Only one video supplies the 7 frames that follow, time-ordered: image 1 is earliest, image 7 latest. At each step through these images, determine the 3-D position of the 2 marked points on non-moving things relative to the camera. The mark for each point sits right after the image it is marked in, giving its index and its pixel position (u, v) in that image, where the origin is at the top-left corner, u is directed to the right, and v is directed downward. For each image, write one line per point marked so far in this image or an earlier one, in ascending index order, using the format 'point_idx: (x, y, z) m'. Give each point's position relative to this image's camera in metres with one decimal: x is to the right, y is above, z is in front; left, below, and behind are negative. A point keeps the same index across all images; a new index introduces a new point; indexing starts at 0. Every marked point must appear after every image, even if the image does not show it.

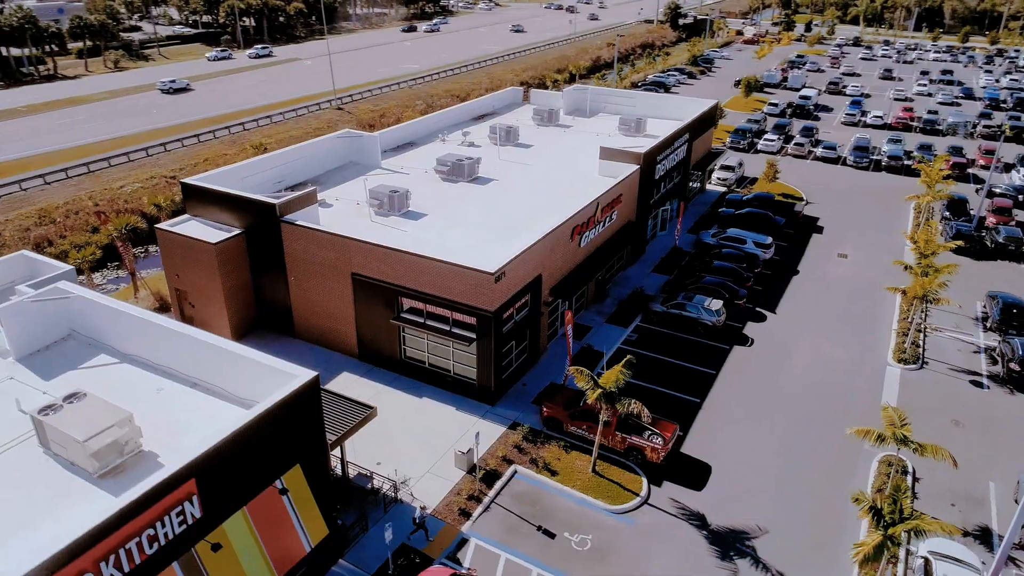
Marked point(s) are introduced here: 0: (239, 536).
0: (-6.0, -5.7, +16.2) m
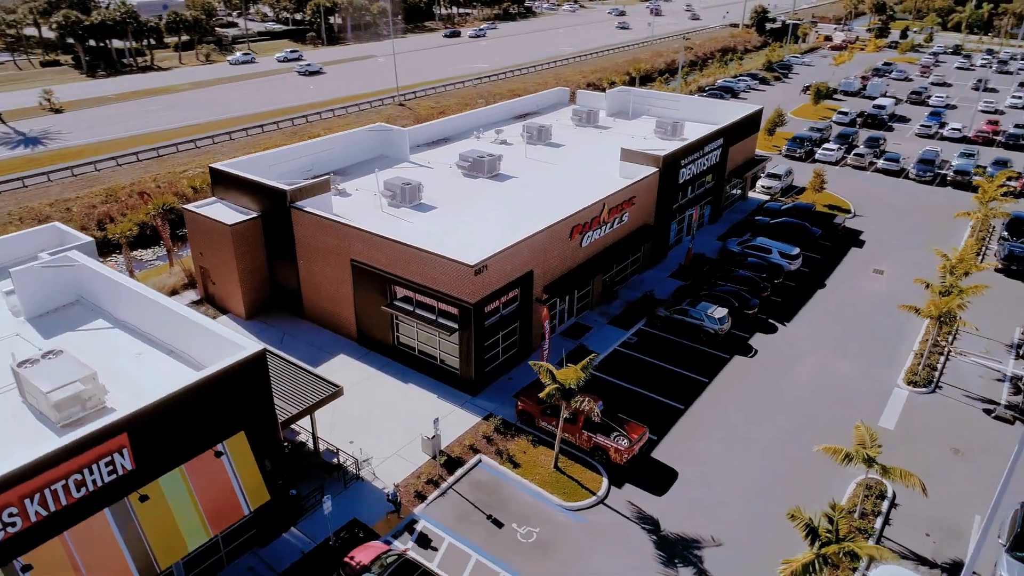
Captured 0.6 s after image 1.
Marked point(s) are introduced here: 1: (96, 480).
0: (-8.0, -5.0, +17.4) m
1: (-8.9, -4.2, +15.6) m
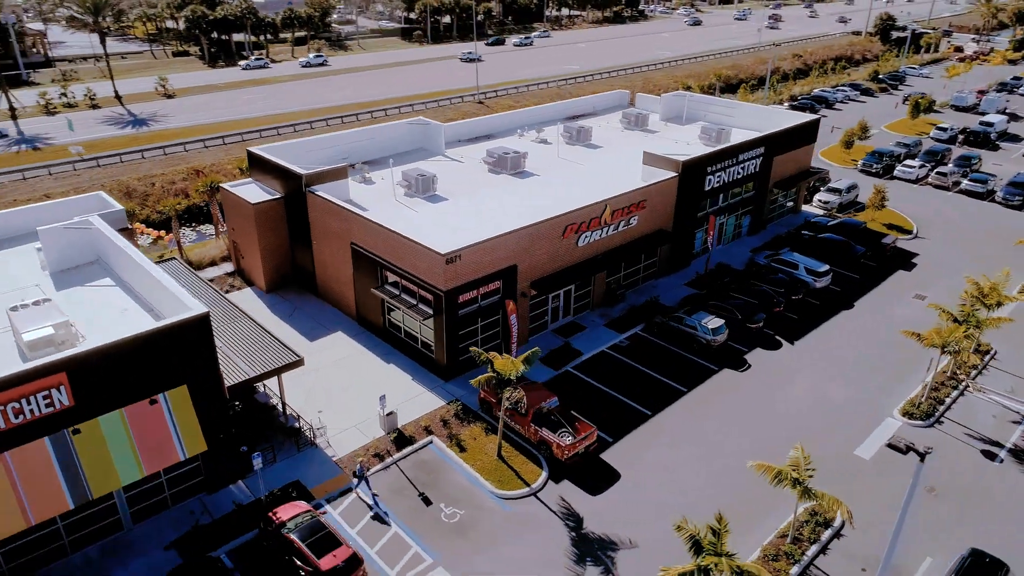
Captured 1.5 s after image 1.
0: (-10.8, -4.0, +19.5) m
1: (-11.9, -3.0, +17.8) m
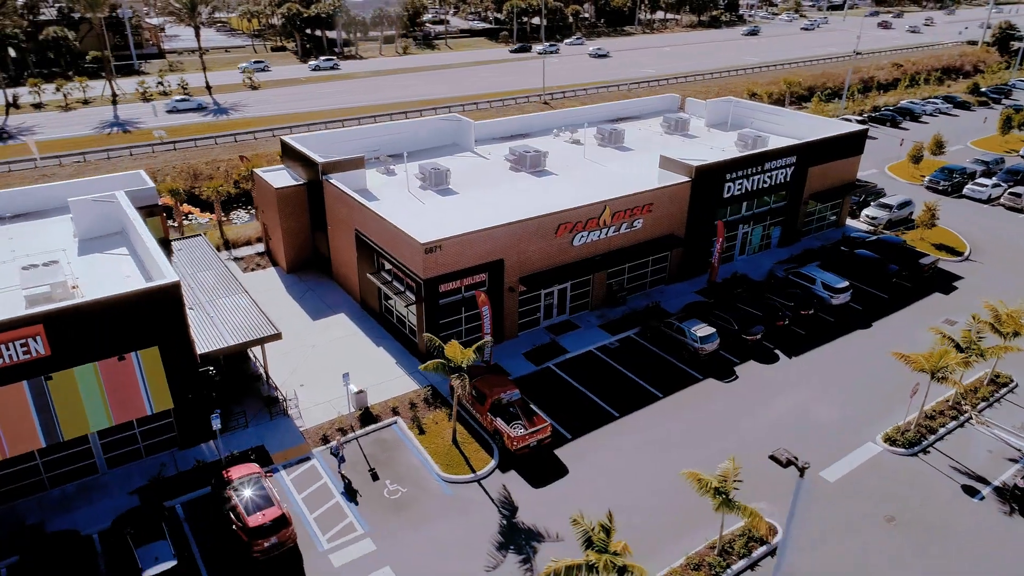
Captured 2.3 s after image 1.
0: (-12.9, -2.9, +21.7) m
1: (-14.1, -1.9, +20.2) m
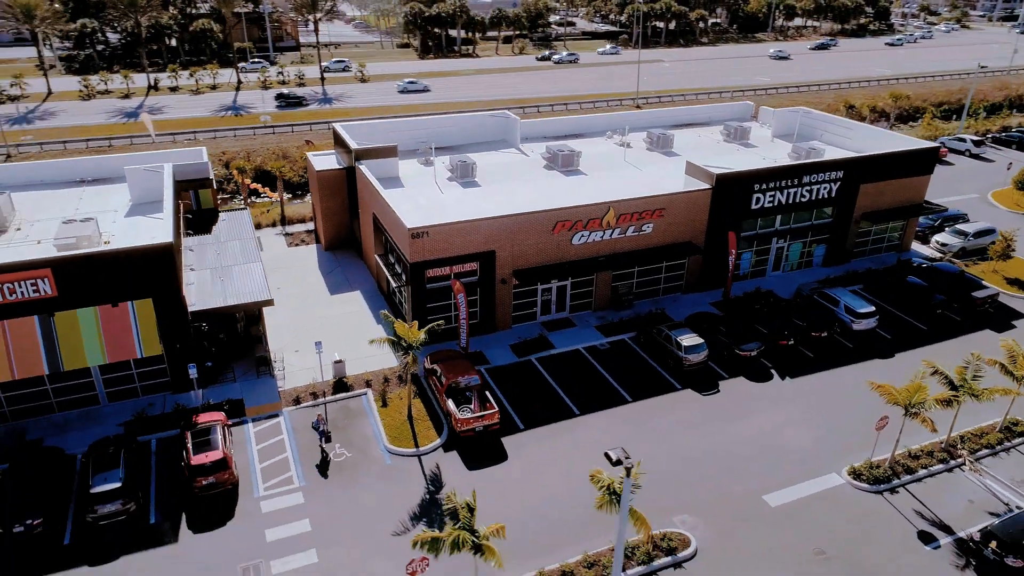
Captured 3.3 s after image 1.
0: (-14.9, -1.2, +25.0) m
1: (-16.3, -0.1, +23.7) m
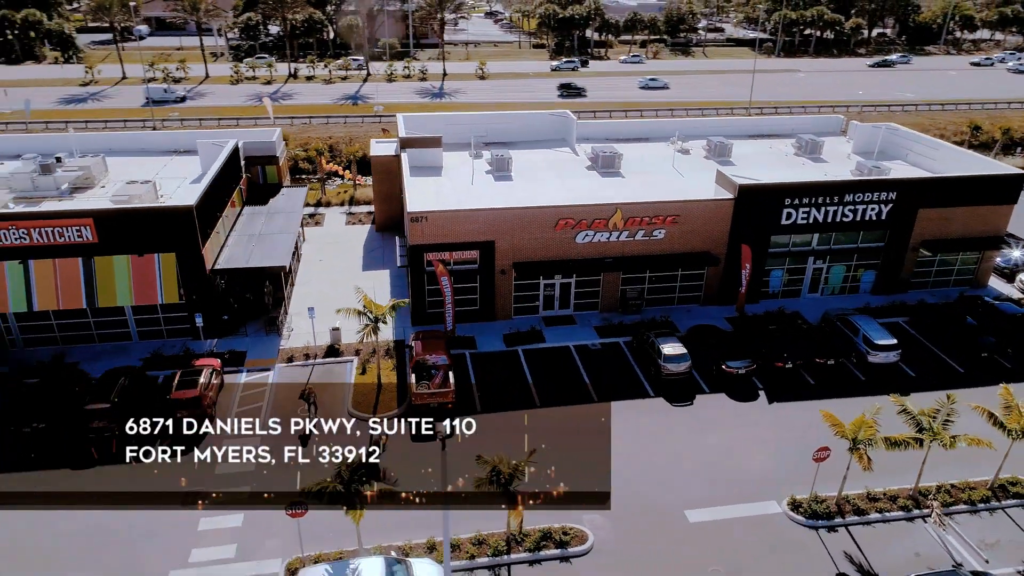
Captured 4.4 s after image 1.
0: (-16.1, +0.8, +29.2) m
1: (-17.6, +2.1, +28.2) m
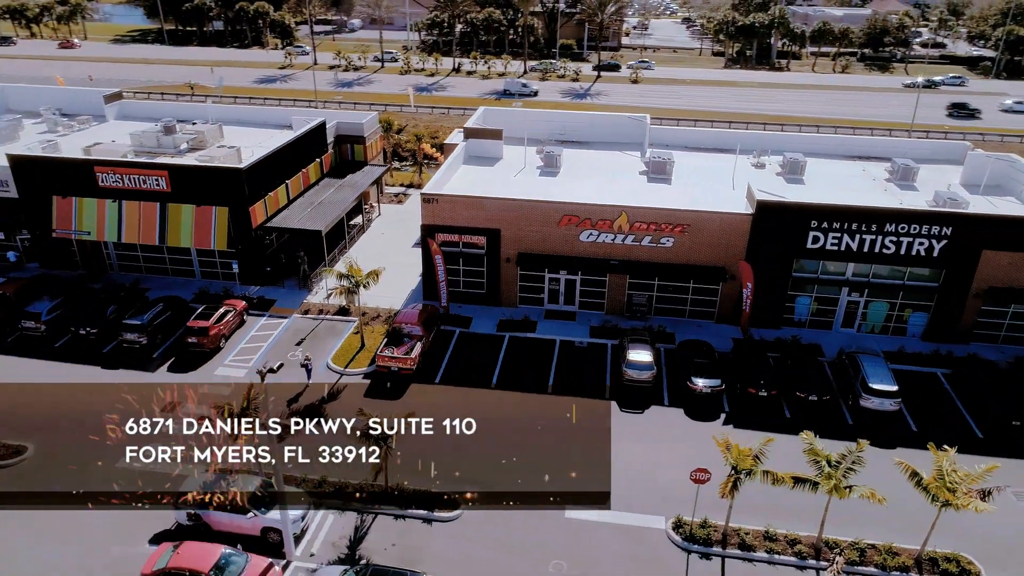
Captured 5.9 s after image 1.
0: (-16.1, +3.6, +35.0) m
1: (-17.6, +5.0, +34.5) m
